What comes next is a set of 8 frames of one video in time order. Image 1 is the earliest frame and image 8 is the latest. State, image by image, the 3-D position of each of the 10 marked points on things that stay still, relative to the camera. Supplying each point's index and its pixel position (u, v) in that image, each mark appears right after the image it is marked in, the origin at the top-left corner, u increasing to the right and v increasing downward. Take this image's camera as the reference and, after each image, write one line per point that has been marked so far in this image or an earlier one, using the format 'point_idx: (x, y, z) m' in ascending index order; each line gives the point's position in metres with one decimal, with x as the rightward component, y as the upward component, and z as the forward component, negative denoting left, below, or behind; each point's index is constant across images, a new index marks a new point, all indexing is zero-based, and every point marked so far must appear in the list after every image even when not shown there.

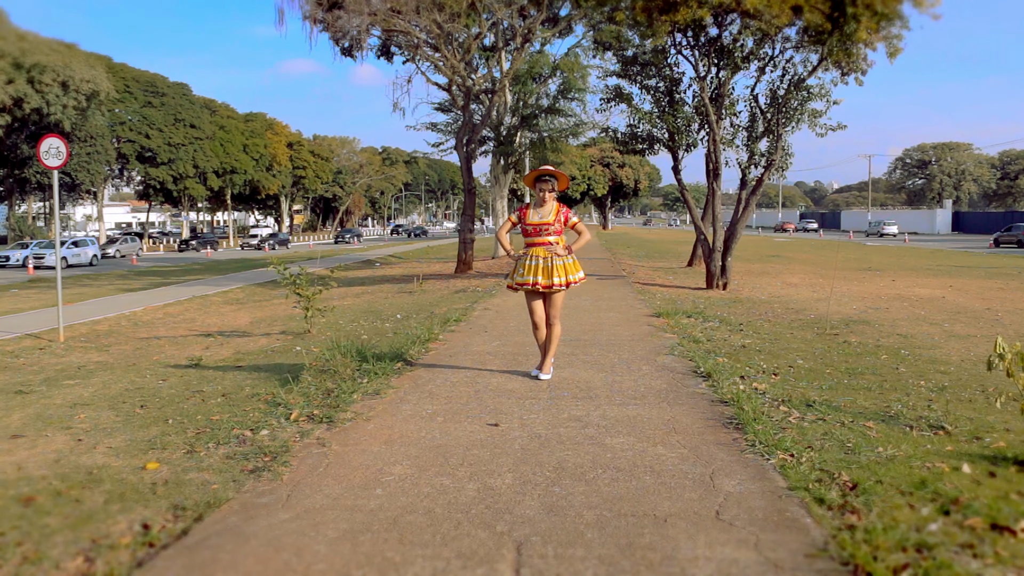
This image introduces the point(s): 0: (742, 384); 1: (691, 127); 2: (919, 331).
0: (+1.3, -0.6, +6.2) m
1: (+2.9, +2.6, +17.4) m
2: (+4.1, -0.4, +10.8) m
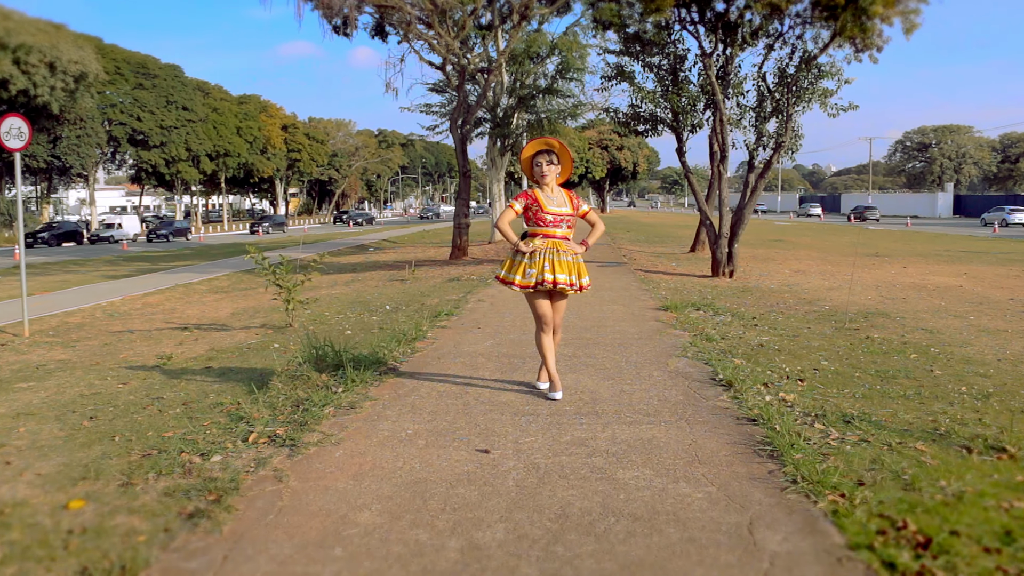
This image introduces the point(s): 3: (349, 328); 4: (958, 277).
0: (+1.3, -0.5, +5.5) m
1: (+2.9, +2.8, +16.6) m
2: (+4.0, -0.3, +10.1) m
3: (-1.5, -0.4, +9.8) m
4: (+7.1, +0.2, +17.3) m
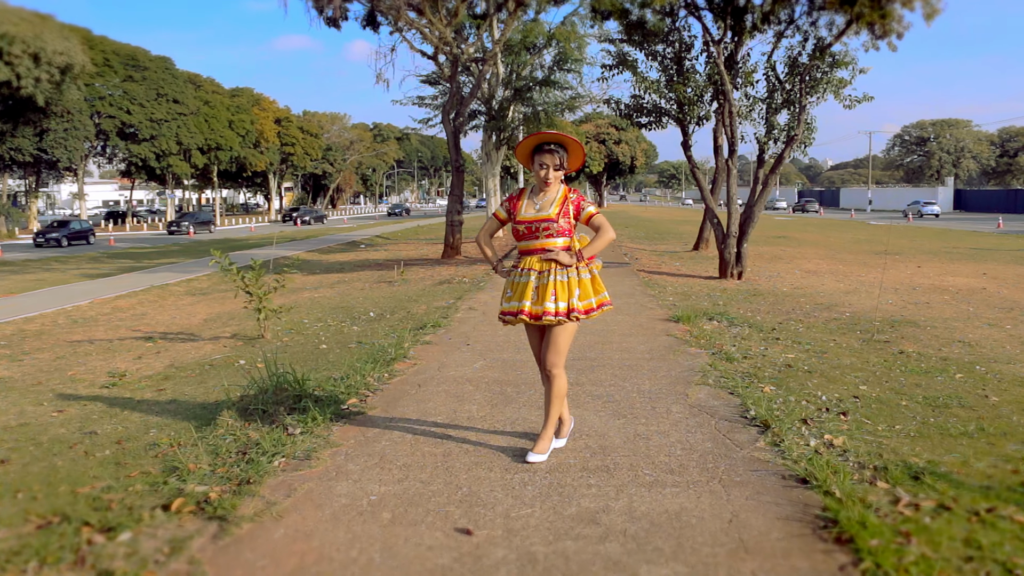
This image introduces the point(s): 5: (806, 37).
0: (+1.3, -0.6, +4.5) m
1: (+2.8, +2.8, +15.6) m
2: (+4.0, -0.4, +9.2) m
3: (-1.5, -0.4, +8.9) m
4: (+7.0, +0.2, +16.3) m
5: (+4.1, +3.5, +15.0) m
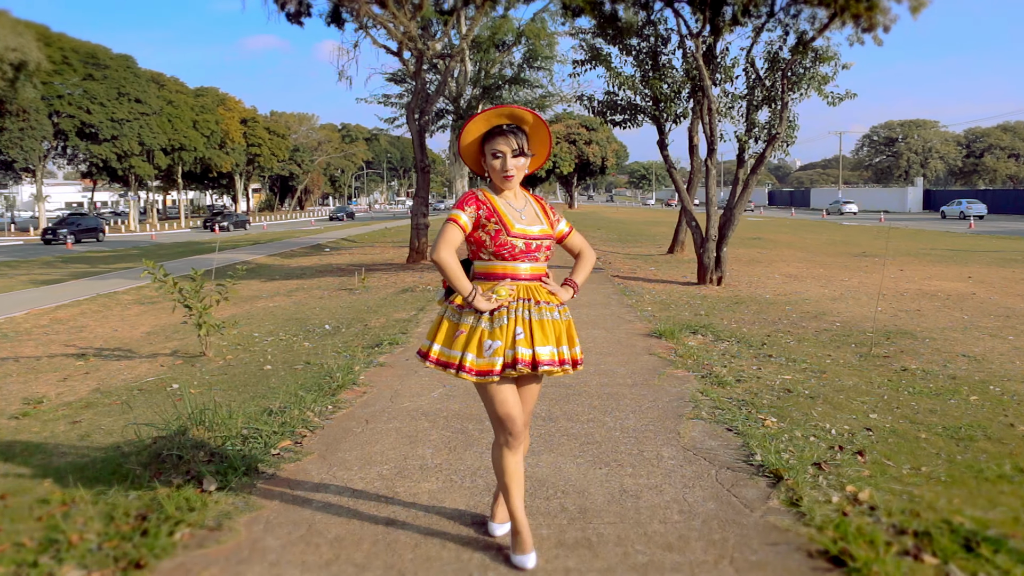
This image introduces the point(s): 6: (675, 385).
0: (+1.1, -0.7, +3.8) m
1: (+2.3, +2.7, +14.9) m
2: (+3.7, -0.5, +8.5) m
3: (-1.8, -0.5, +8.0) m
4: (+6.6, +0.1, +15.7) m
5: (+3.7, +3.4, +14.3) m
6: (+0.9, -0.5, +5.7) m
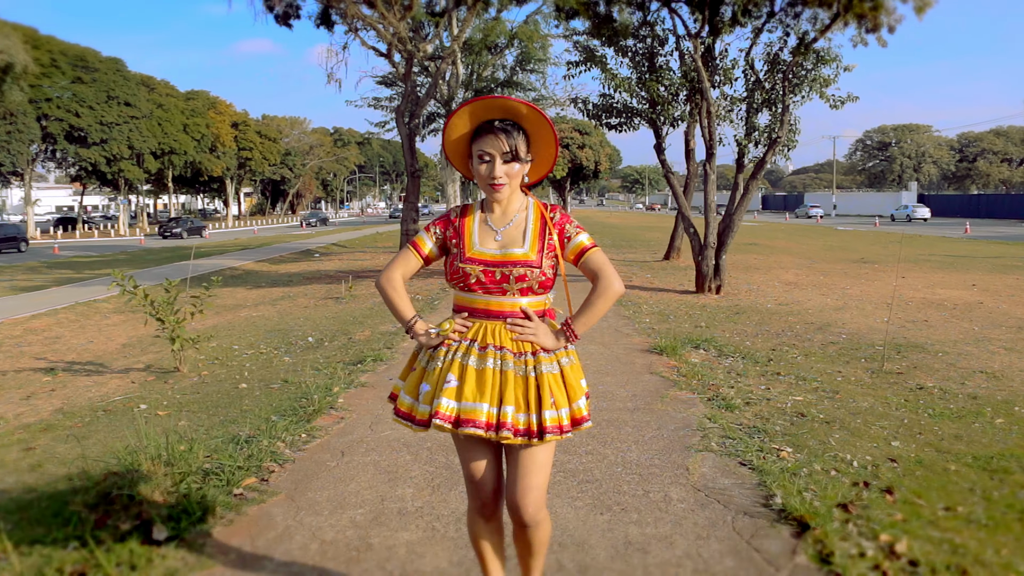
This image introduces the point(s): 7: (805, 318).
0: (+1.1, -0.8, +3.3) m
1: (+2.2, +2.6, +14.5) m
2: (+3.7, -0.6, +8.1) m
3: (-1.9, -0.6, +7.5) m
4: (+6.5, 0.0, +15.3) m
5: (+3.6, +3.3, +13.9) m
6: (+0.8, -0.6, +5.3) m
7: (+3.0, -0.3, +11.1) m
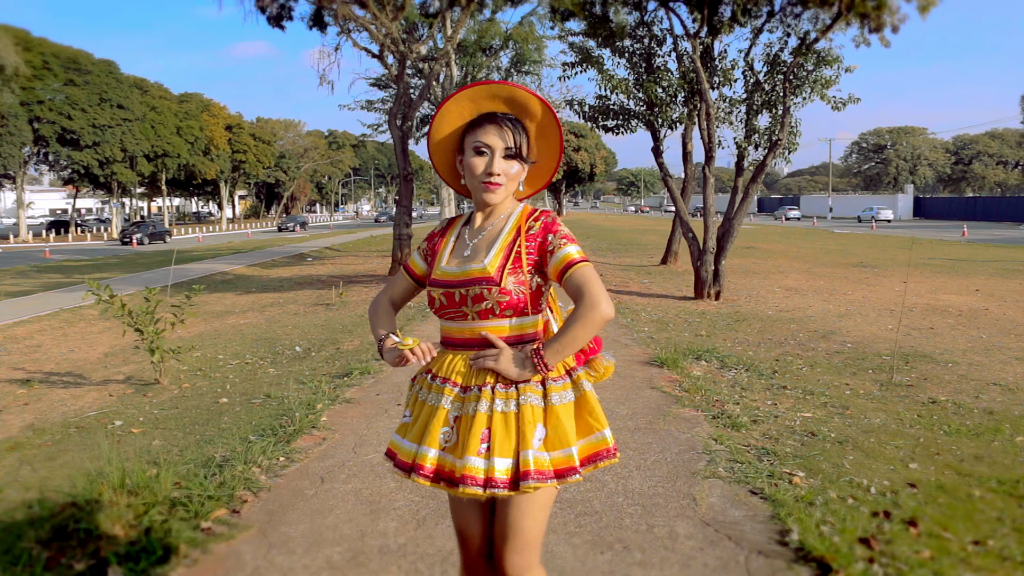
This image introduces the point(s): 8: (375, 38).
0: (+1.1, -0.8, +3.0) m
1: (+2.2, +2.5, +14.2) m
2: (+3.6, -0.6, +7.8) m
3: (-1.9, -0.7, +7.2) m
4: (+6.4, -0.1, +15.0) m
5: (+3.5, +3.2, +13.6) m
6: (+0.8, -0.7, +5.0) m
7: (+3.0, -0.4, +10.8) m
8: (-2.3, +4.1, +17.7) m
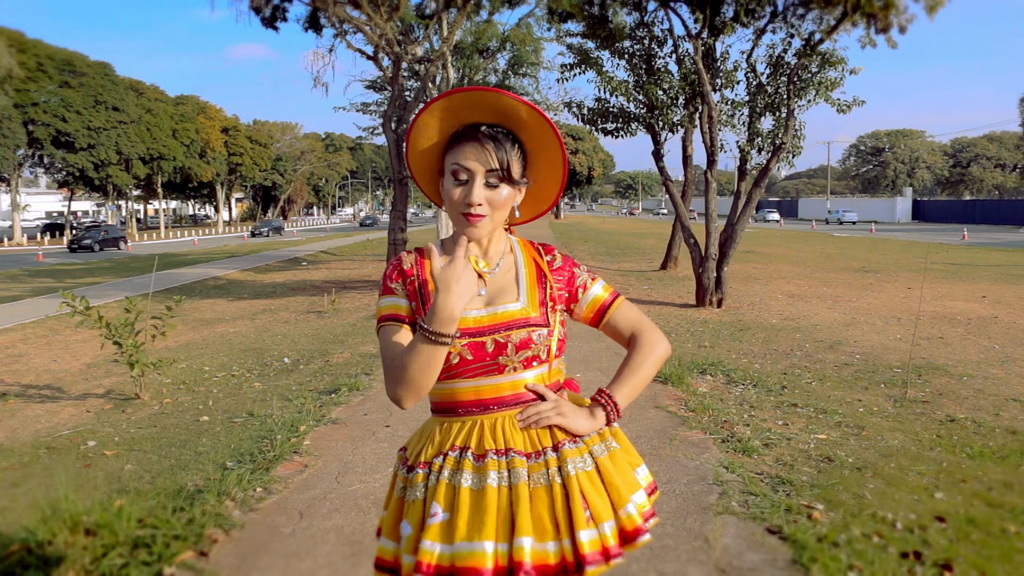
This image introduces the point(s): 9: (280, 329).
0: (+1.1, -0.9, +2.7) m
1: (+2.1, +2.4, +13.9) m
2: (+3.6, -0.7, +7.5) m
3: (-1.9, -0.8, +6.9) m
4: (+6.4, -0.2, +14.7) m
5: (+3.5, +3.2, +13.3) m
6: (+0.8, -0.7, +4.6) m
7: (+2.9, -0.5, +10.5) m
8: (-2.3, +4.0, +17.4) m
9: (-2.5, -0.4, +11.5) m
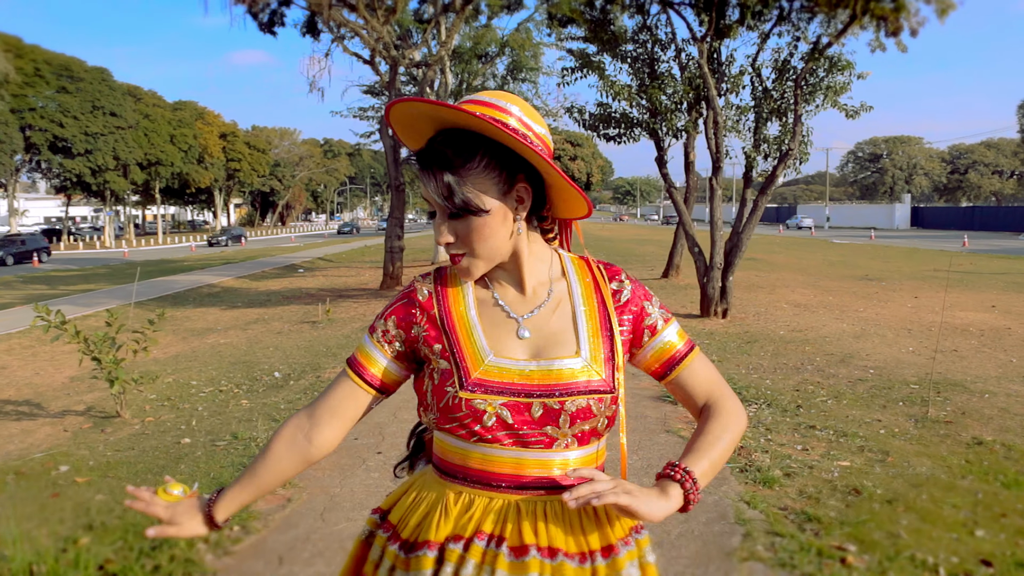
0: (+1.1, -1.0, +2.3) m
1: (+2.1, +2.3, +13.5) m
2: (+3.6, -0.8, +7.1) m
3: (-1.9, -0.8, +6.5) m
4: (+6.3, -0.3, +14.4) m
5: (+3.5, +3.0, +12.9) m
6: (+0.8, -0.8, +4.3) m
7: (+2.9, -0.6, +10.1) m
8: (-2.3, +3.9, +17.0) m
9: (-2.5, -0.5, +11.2) m
